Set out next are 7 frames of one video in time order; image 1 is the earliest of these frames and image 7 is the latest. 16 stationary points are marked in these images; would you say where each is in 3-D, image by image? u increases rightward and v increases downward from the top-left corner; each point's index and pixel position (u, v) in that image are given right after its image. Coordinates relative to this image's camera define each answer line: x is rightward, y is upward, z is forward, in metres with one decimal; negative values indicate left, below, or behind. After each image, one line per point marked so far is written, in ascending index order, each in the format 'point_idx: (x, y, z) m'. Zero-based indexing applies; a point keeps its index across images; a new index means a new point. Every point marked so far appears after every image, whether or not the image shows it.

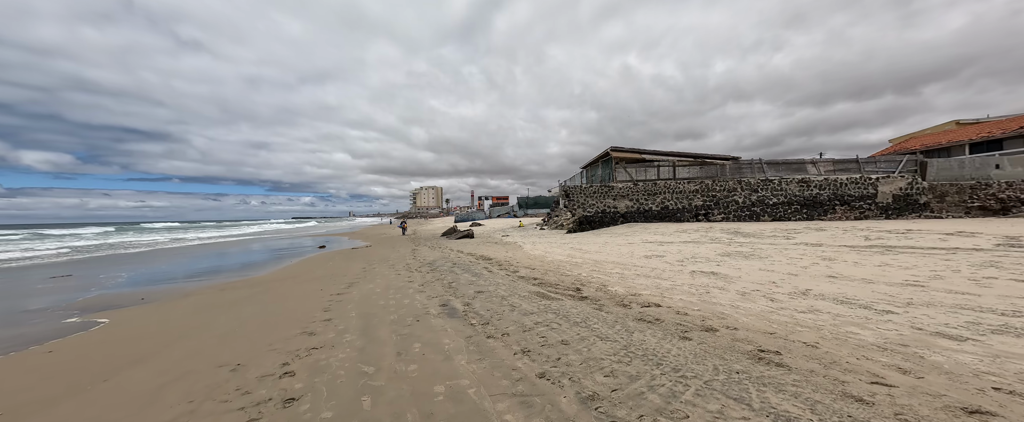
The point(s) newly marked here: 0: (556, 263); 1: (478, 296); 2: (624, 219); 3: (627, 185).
0: (+1.2, -1.4, +8.5) m
1: (-0.6, -1.6, +5.8) m
2: (+6.0, -0.4, +16.6) m
3: (+6.3, +1.4, +16.6) m
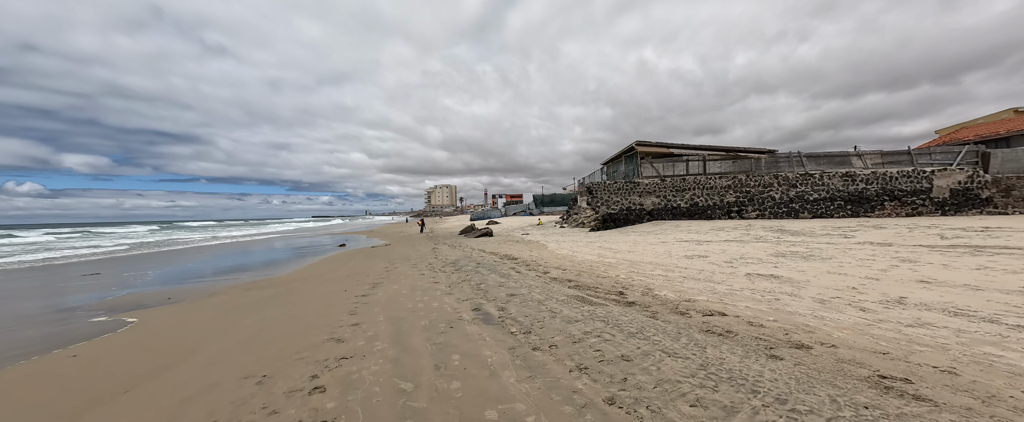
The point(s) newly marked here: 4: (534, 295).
0: (+2.0, -1.3, +8.0) m
1: (0.0, -1.5, +5.3) m
2: (+7.1, -0.3, +15.9) m
3: (+7.3, +1.6, +15.9) m
4: (+0.4, -1.5, +5.5) m
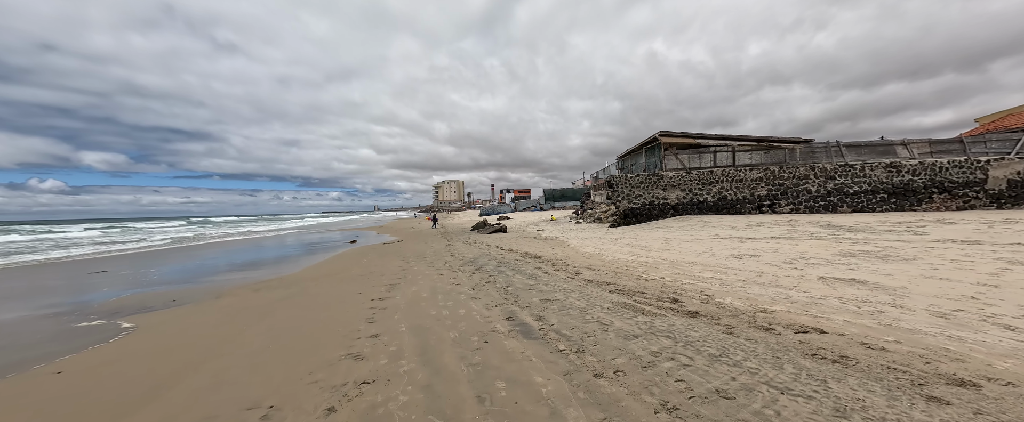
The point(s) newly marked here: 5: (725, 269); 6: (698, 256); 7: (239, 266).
0: (+2.6, -1.2, +7.3) m
1: (+0.6, -1.5, +4.7) m
2: (+7.9, 0.0, +15.1) m
3: (+8.1, +1.8, +15.0) m
4: (+1.0, -1.4, +4.9) m
5: (+4.0, -1.1, +5.8) m
6: (+4.3, -1.0, +7.1) m
7: (-12.5, -2.4, +14.2) m
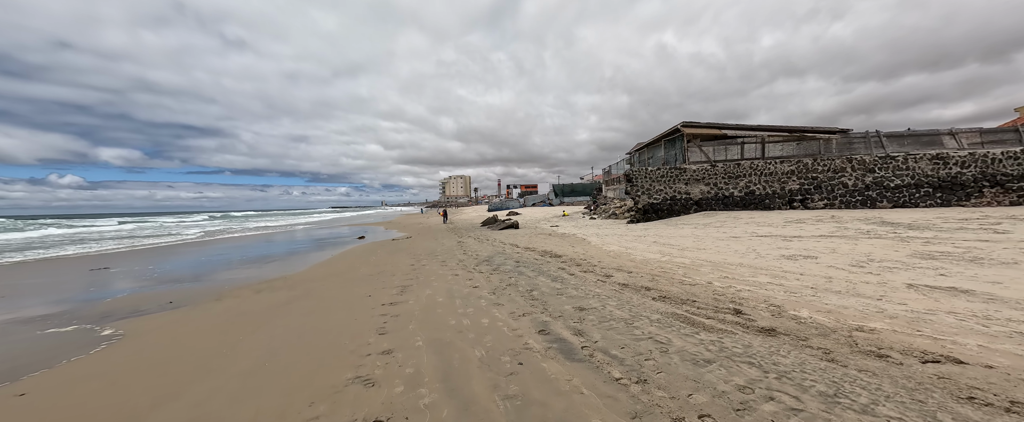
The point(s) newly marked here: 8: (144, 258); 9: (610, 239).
0: (+3.1, -1.1, +6.6) m
1: (+1.0, -1.4, +4.1) m
2: (+8.6, +0.2, +14.3) m
3: (+8.8, +2.1, +14.2) m
4: (+1.4, -1.4, +4.3) m
5: (+4.4, -1.0, +5.1) m
6: (+4.7, -0.9, +6.3) m
7: (-11.9, -2.2, +13.8) m
8: (-17.9, -2.3, +15.0) m
9: (+3.4, -1.0, +10.6) m
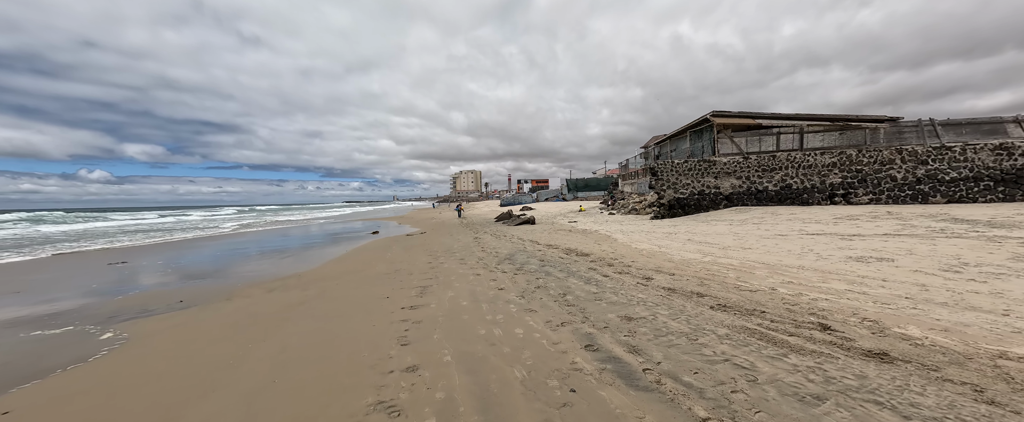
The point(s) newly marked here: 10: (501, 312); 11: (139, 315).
0: (+3.6, -1.0, +6.0) m
1: (+1.4, -1.3, +3.5) m
2: (+9.4, +0.4, +13.4) m
3: (+9.6, +2.2, +13.3) m
4: (+1.9, -1.3, +3.7) m
5: (+4.9, -0.9, +4.4) m
6: (+5.2, -0.9, +5.6) m
7: (-11.1, -2.0, +13.7) m
8: (-17.0, -2.0, +15.1) m
9: (+4.0, -0.8, +10.0) m
10: (-0.2, -1.4, +4.4) m
11: (-6.5, -1.7, +5.4) m
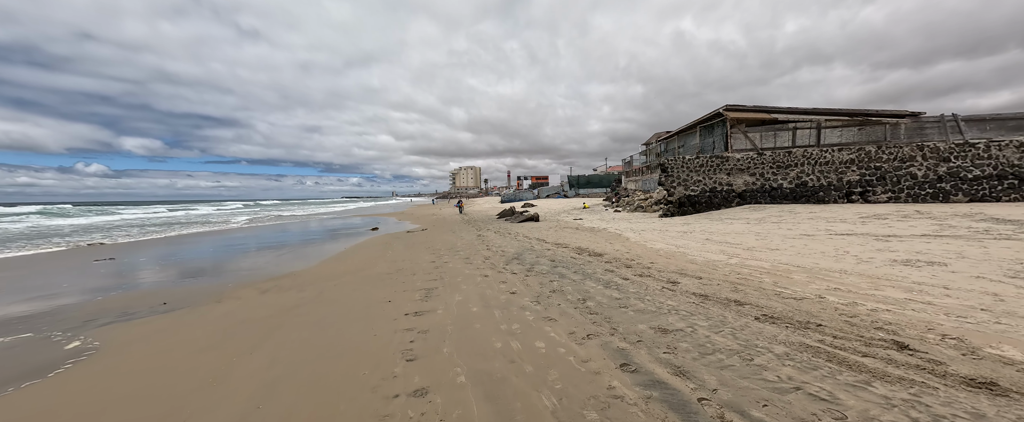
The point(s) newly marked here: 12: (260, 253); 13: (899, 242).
0: (+3.8, -1.0, +5.5) m
1: (+1.7, -1.3, +3.1) m
2: (+9.6, +0.5, +13.0) m
3: (+9.8, +2.3, +12.8) m
4: (+2.1, -1.3, +3.2) m
5: (+5.1, -0.9, +4.0) m
6: (+5.5, -0.8, +5.2) m
7: (-10.9, -1.8, +13.2) m
8: (-16.8, -1.7, +14.6) m
9: (+4.3, -0.7, +9.5) m
10: (0.0, -1.4, +4.0) m
11: (-6.3, -1.7, +5.0) m
12: (-10.0, -1.7, +12.2) m
13: (+7.2, -0.6, +5.8) m
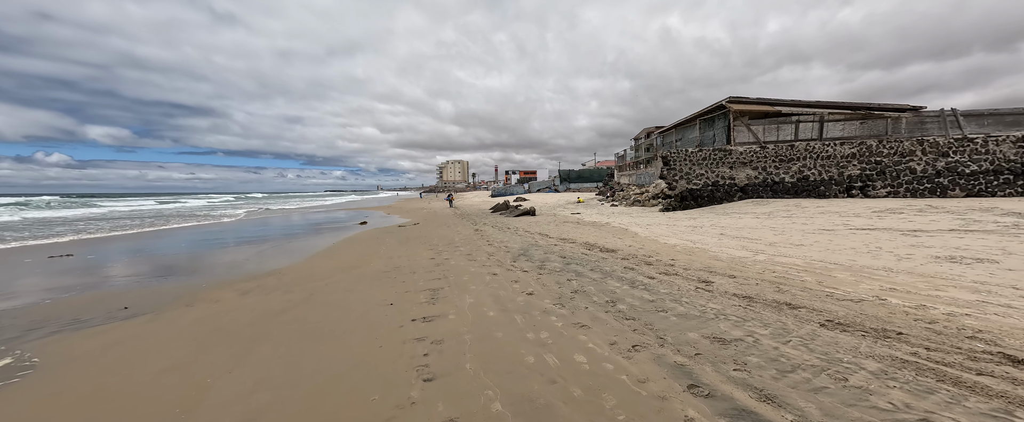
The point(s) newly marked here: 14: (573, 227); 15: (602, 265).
0: (+4.0, -0.9, +5.1) m
1: (+2.0, -1.3, +2.6) m
2: (+9.5, +0.7, +12.8) m
3: (+9.8, +2.6, +12.6) m
4: (+2.4, -1.2, +2.8) m
5: (+5.4, -0.9, +3.6) m
6: (+5.7, -0.7, +4.9) m
7: (-11.0, -1.5, +12.3) m
8: (-17.0, -1.4, +13.4) m
9: (+4.3, -0.5, +9.1) m
10: (+0.3, -1.3, +3.5) m
11: (-6.0, -1.5, +4.2) m
12: (-10.0, -1.5, +11.3) m
13: (+7.5, -0.5, +5.5) m
14: (+2.1, -0.6, +11.2) m
15: (+1.7, -1.0, +5.9) m
